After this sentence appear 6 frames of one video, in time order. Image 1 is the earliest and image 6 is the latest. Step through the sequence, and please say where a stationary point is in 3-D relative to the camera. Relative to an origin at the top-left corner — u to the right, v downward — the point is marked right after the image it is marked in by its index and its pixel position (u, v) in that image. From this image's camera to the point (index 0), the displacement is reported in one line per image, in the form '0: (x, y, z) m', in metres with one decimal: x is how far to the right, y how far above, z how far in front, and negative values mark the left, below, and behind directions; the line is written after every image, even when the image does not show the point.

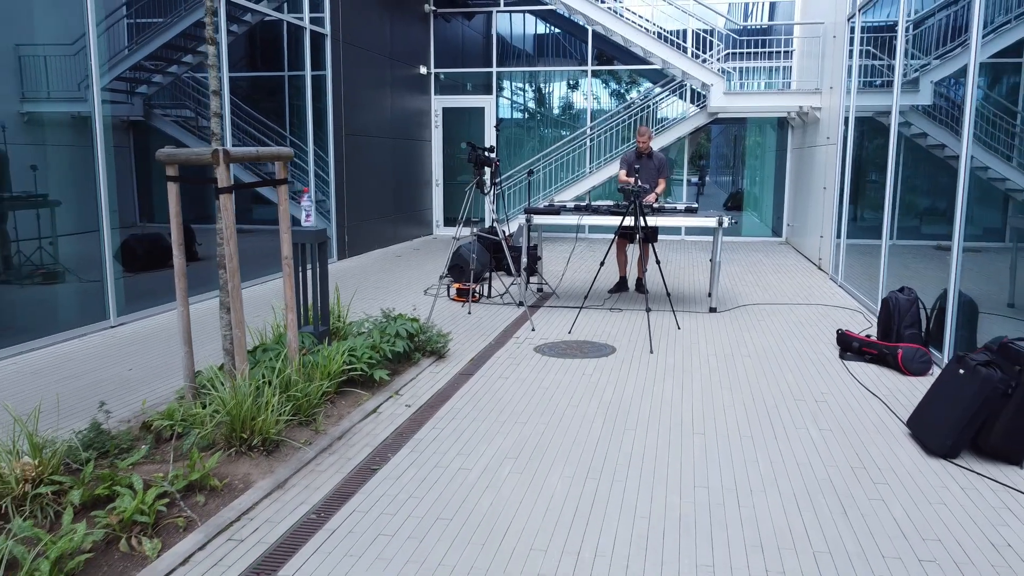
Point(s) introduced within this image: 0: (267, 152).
0: (-1.1, +0.7, +4.1) m
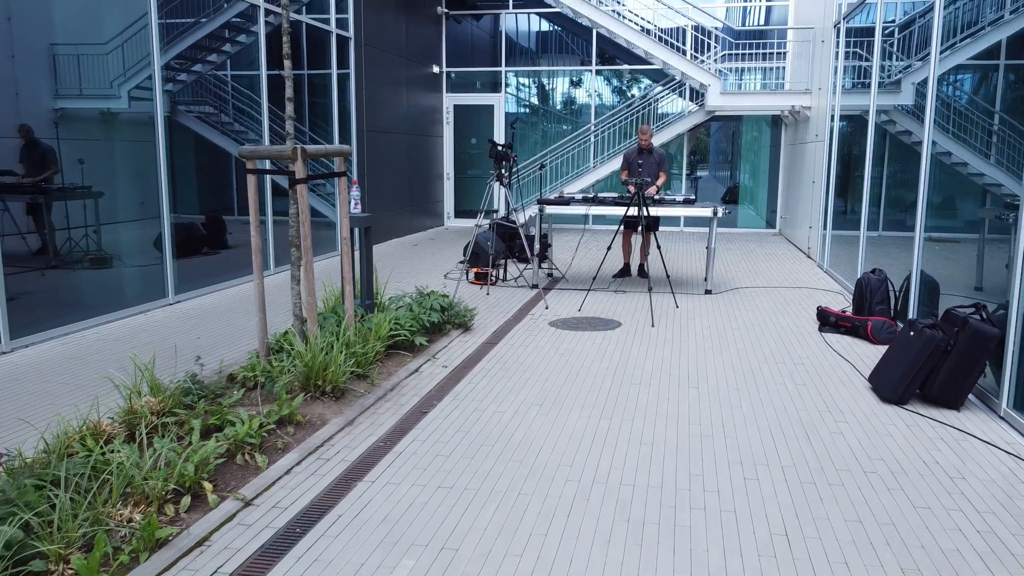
0: (-1.0, +0.8, +4.8) m
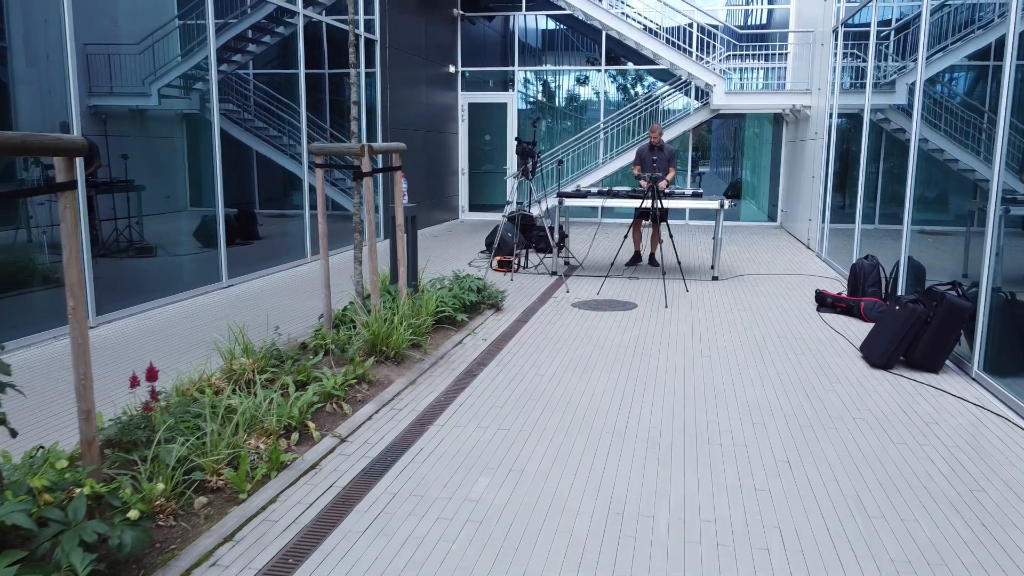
0: (-0.8, +0.9, +5.5) m
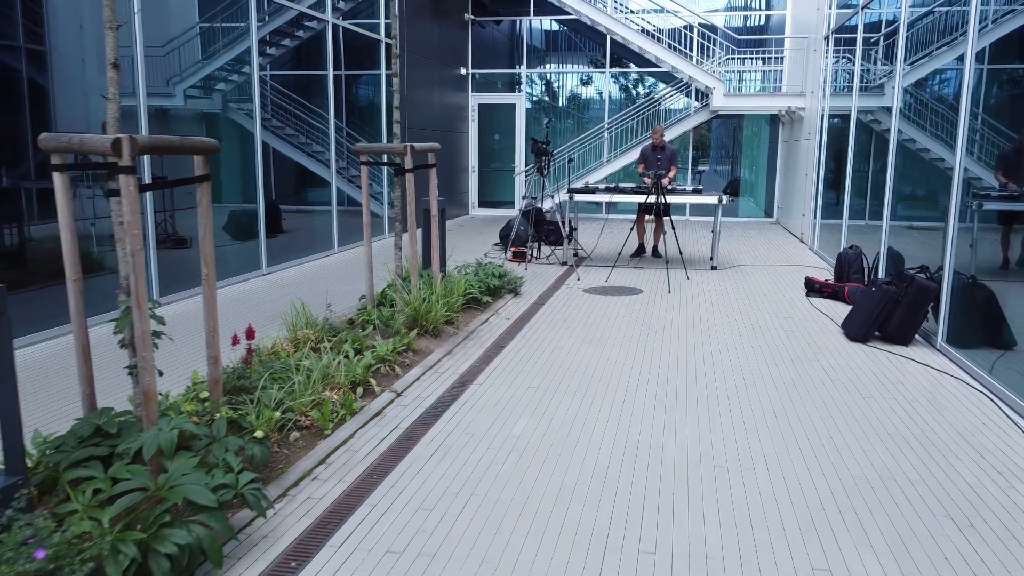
0: (-0.6, +1.1, +6.2) m
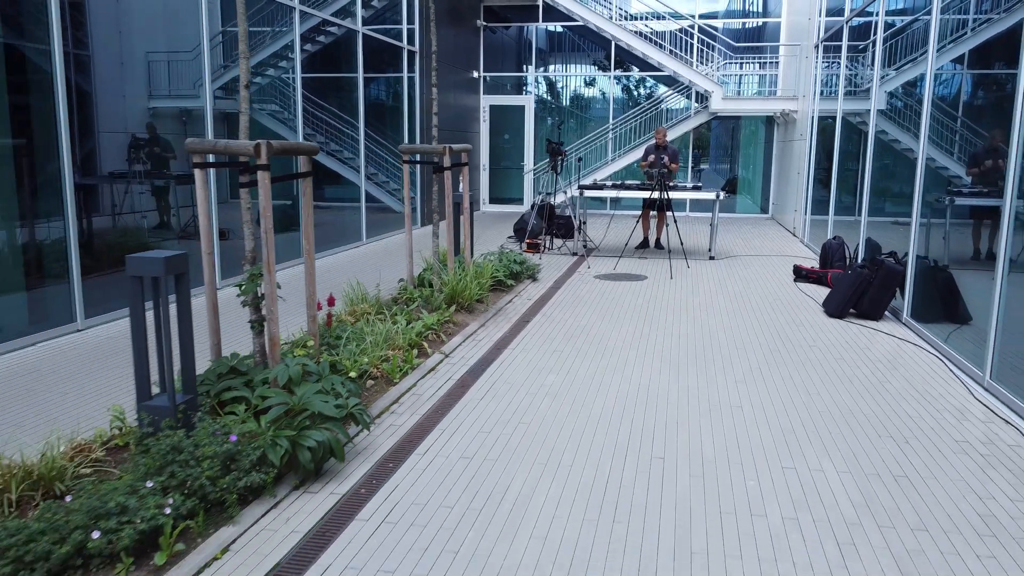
0: (-0.4, +1.2, +7.1) m
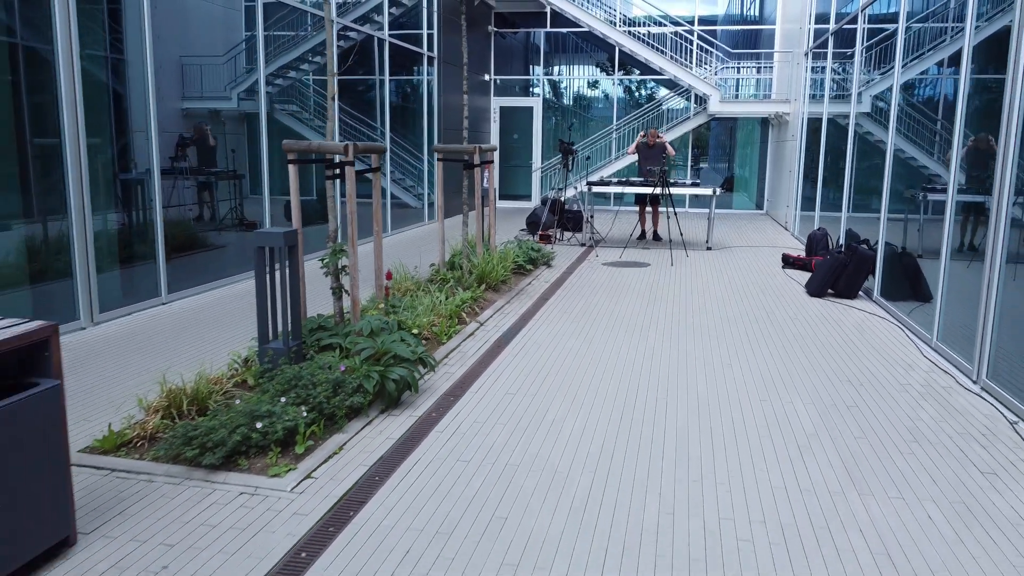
0: (-0.2, +1.4, +8.0) m
